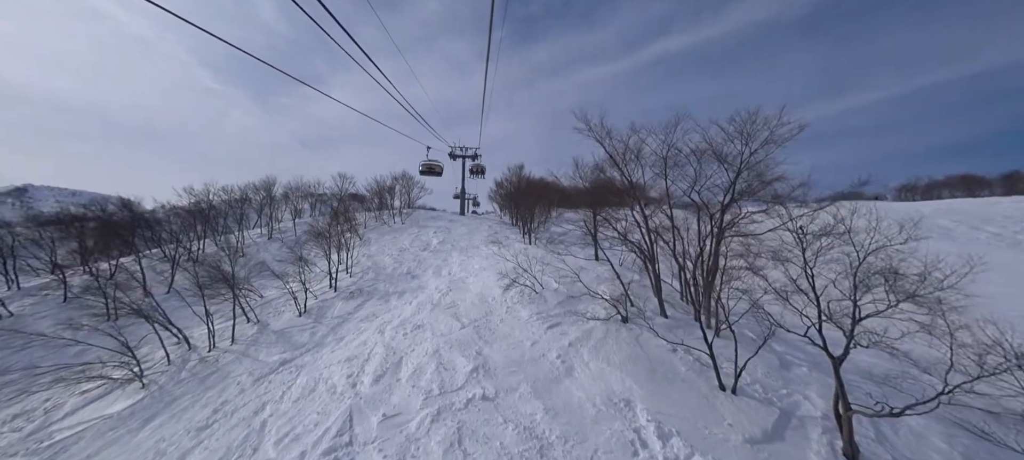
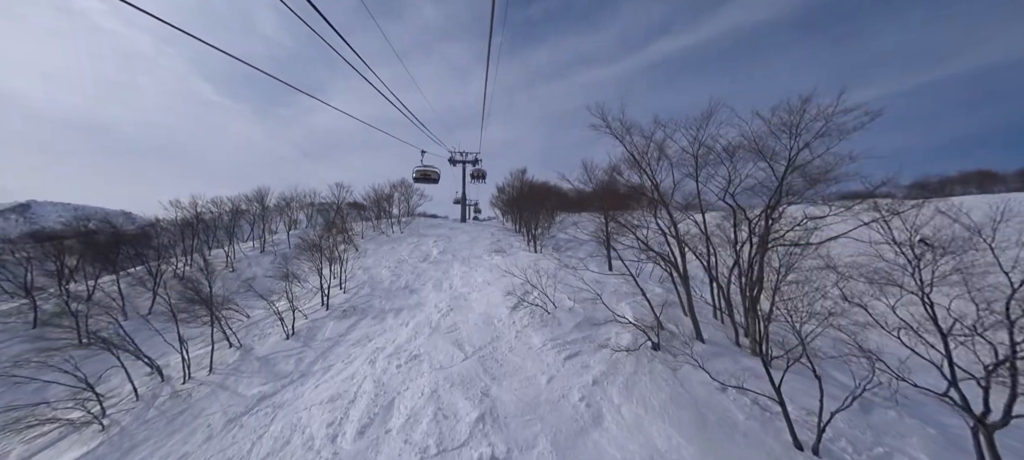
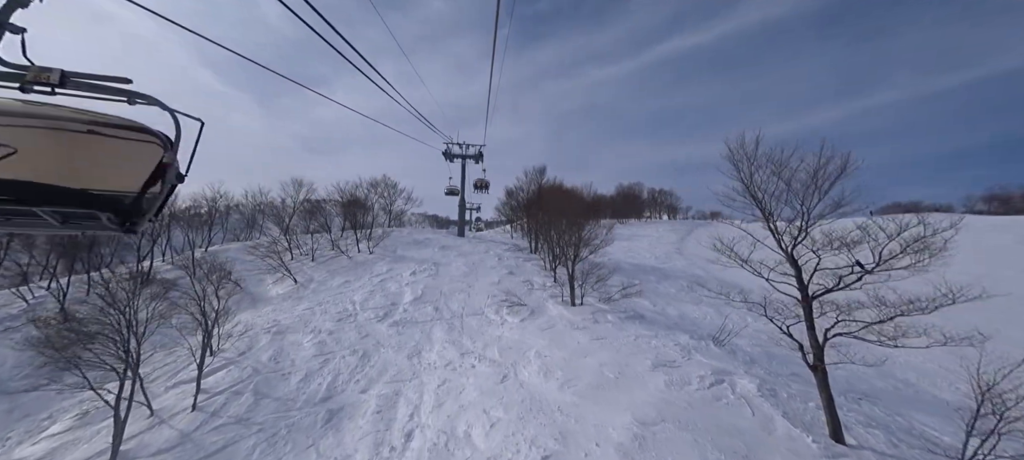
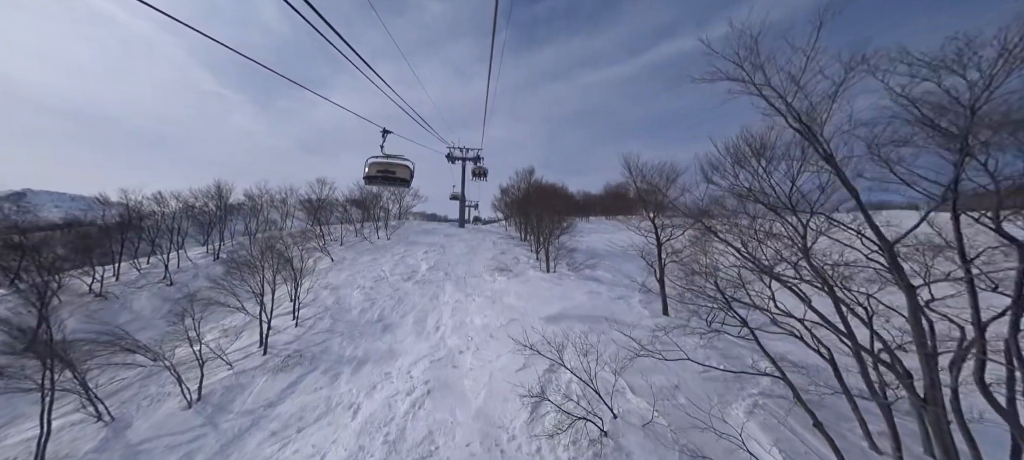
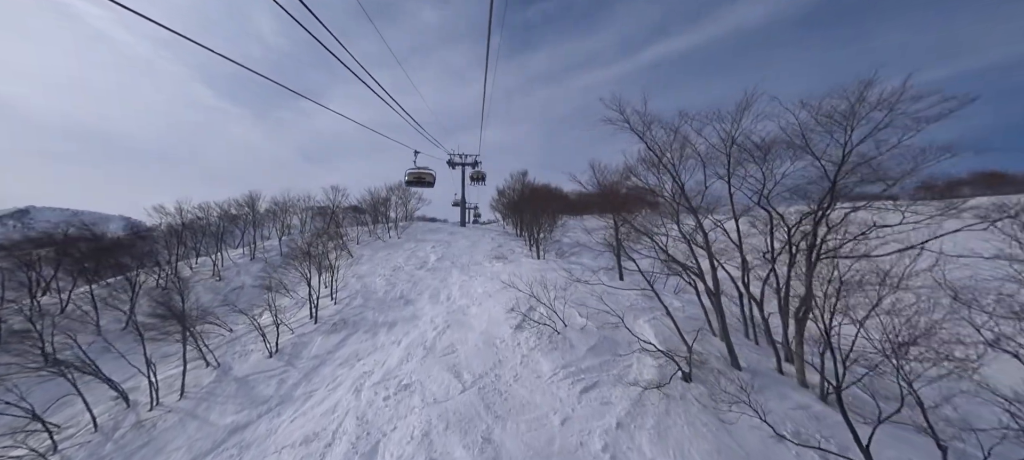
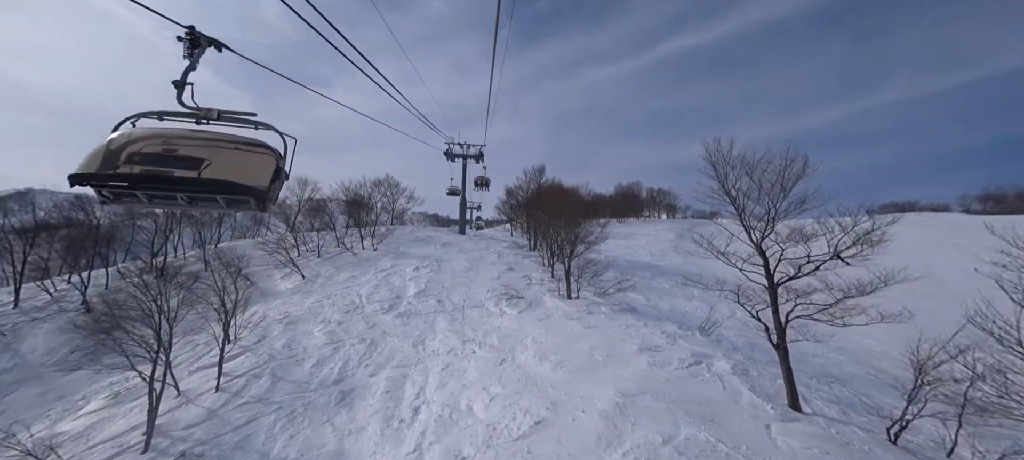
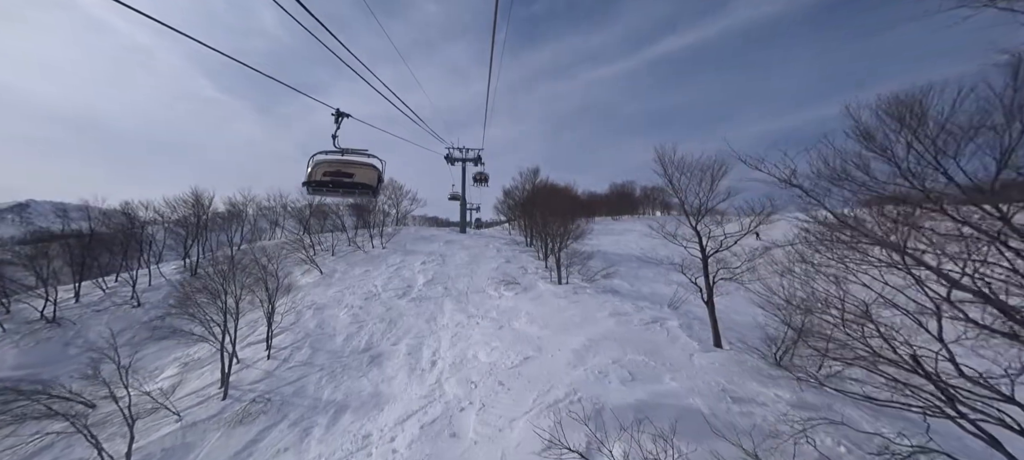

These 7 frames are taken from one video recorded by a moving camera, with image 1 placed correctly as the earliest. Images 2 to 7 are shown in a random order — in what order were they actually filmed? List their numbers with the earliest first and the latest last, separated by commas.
2, 5, 4, 7, 6, 3
